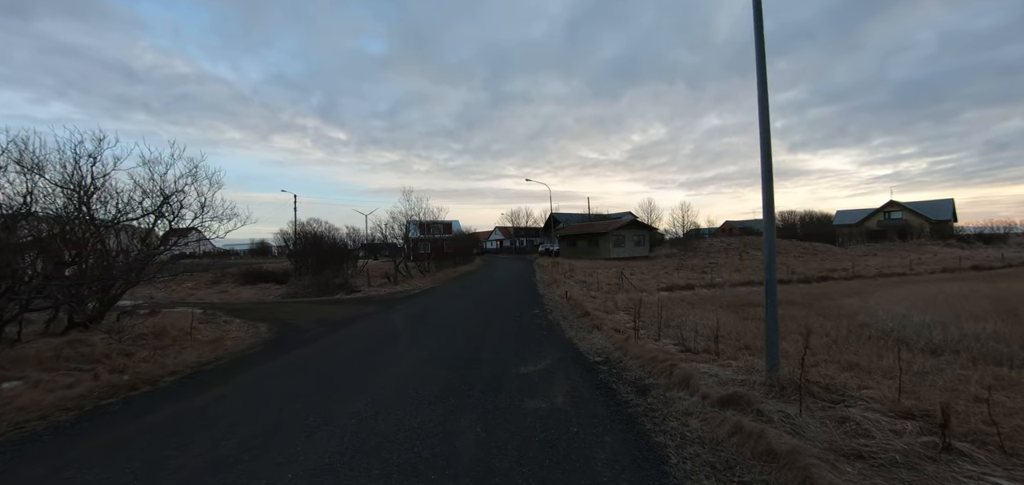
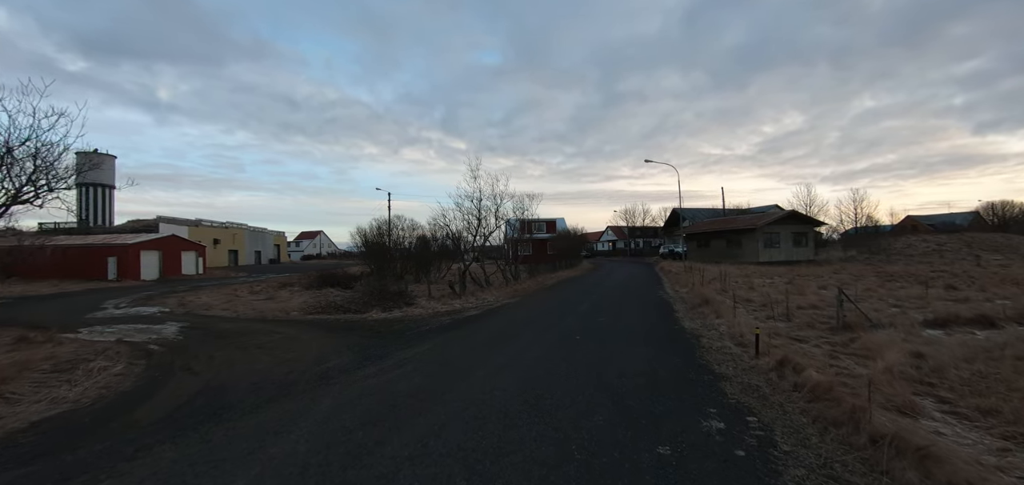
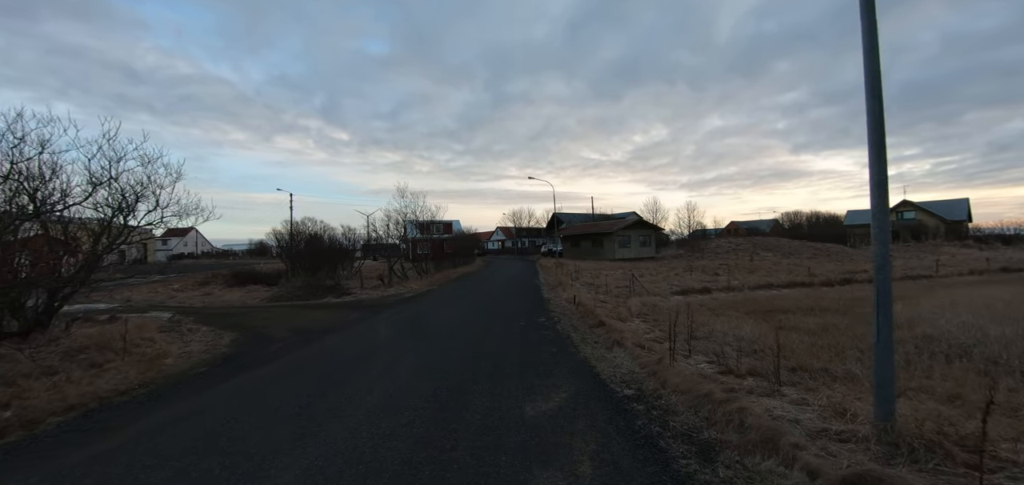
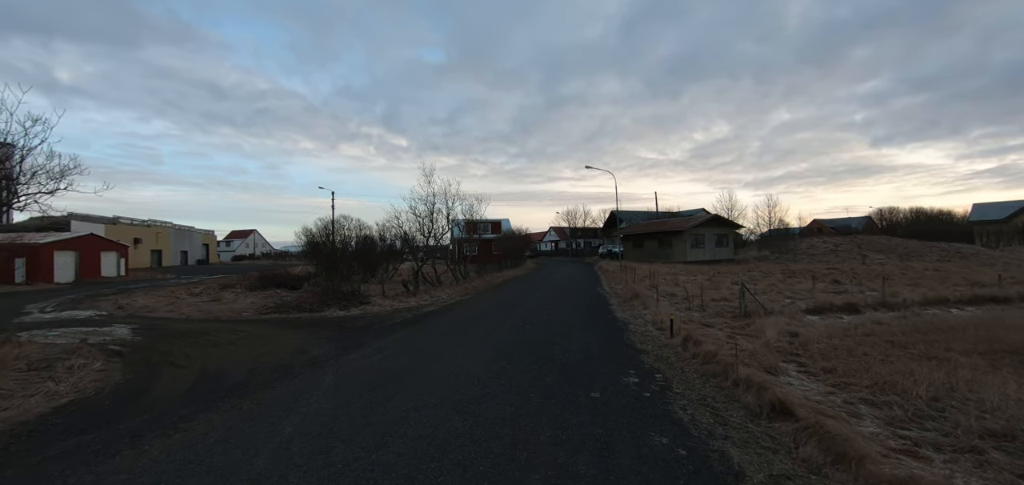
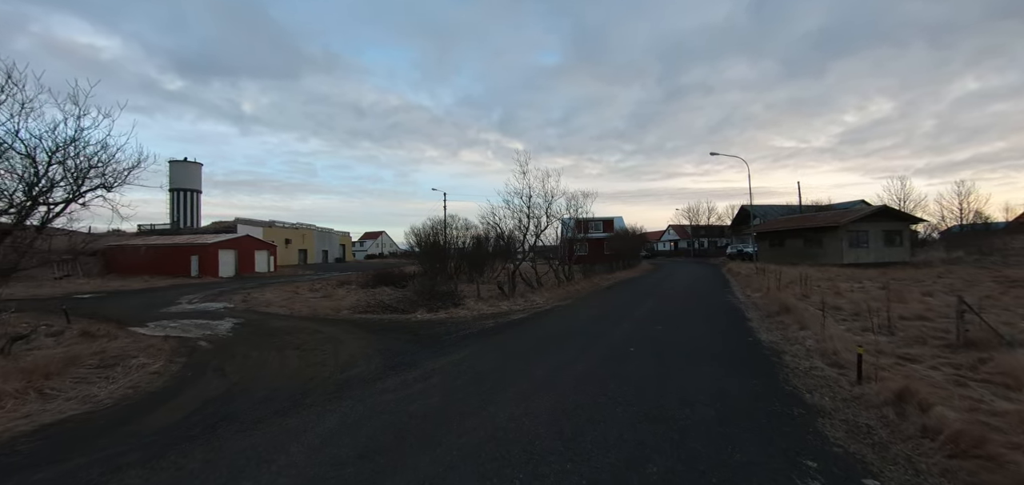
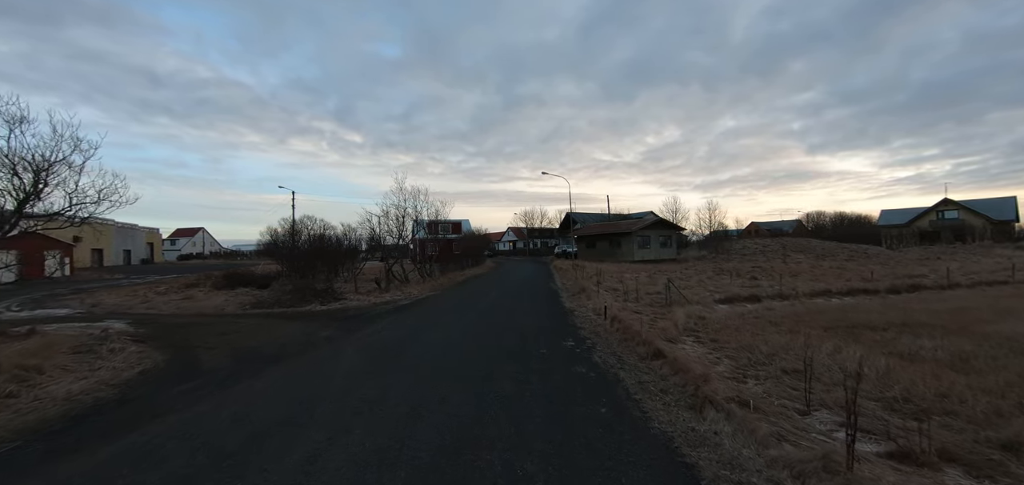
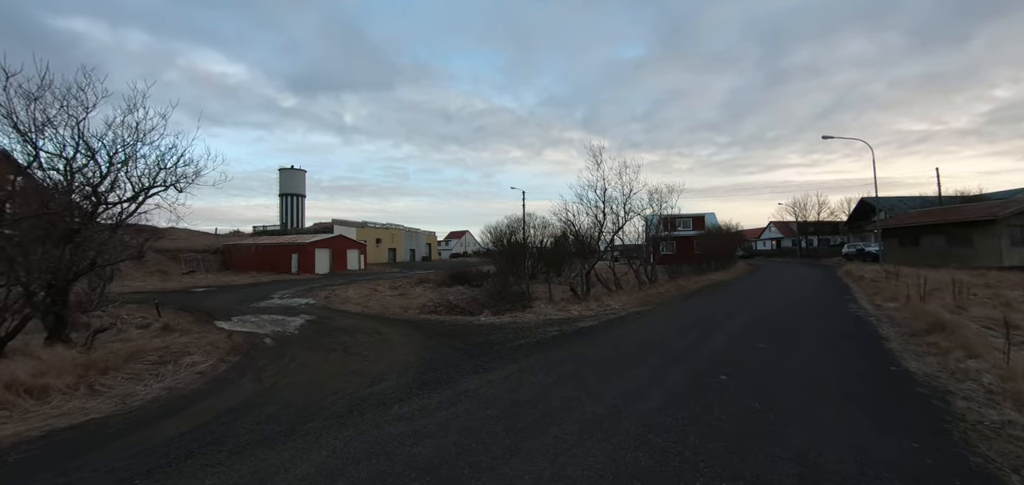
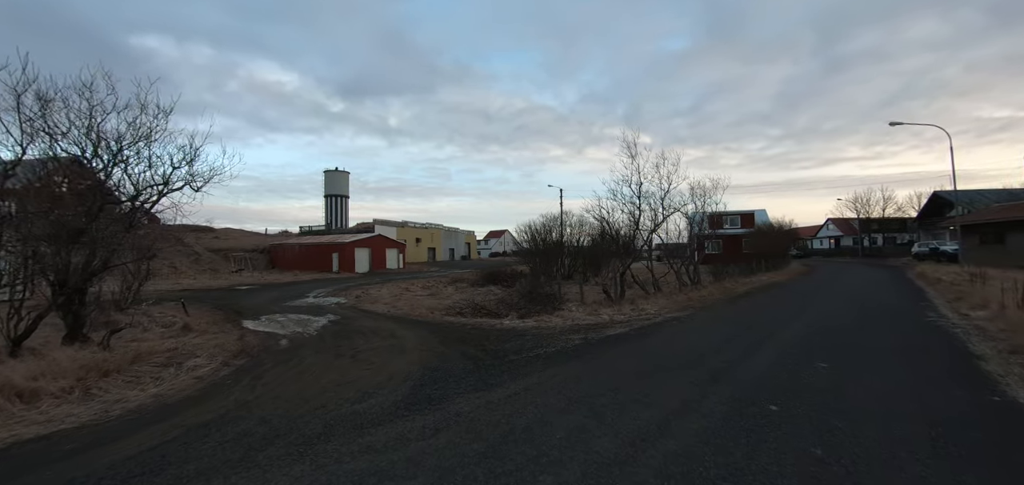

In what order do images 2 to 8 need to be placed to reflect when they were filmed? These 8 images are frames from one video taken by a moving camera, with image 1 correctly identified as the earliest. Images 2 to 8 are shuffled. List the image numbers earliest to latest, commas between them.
3, 6, 4, 2, 5, 7, 8
